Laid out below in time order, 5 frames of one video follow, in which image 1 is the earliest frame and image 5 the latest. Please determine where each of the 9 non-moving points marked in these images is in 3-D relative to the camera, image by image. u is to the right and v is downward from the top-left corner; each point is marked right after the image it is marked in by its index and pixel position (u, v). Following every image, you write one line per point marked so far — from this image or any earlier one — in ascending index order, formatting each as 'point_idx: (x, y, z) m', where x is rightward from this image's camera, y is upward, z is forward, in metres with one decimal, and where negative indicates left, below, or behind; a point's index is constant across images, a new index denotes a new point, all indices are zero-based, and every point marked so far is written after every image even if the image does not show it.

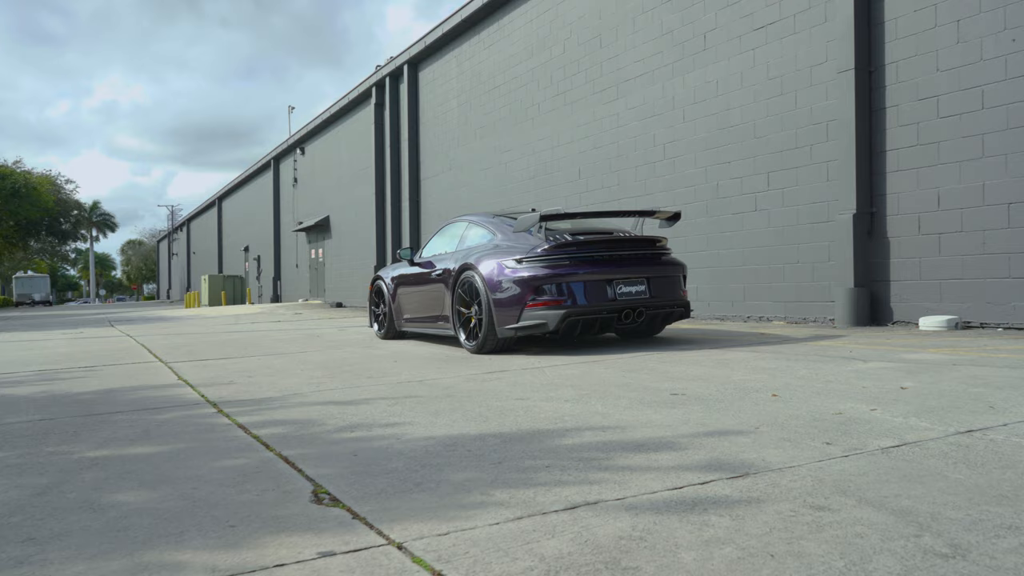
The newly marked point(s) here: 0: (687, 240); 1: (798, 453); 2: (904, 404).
0: (+2.1, +0.6, +9.9) m
1: (+0.9, -0.5, +2.5) m
2: (+1.5, -0.5, +3.3) m
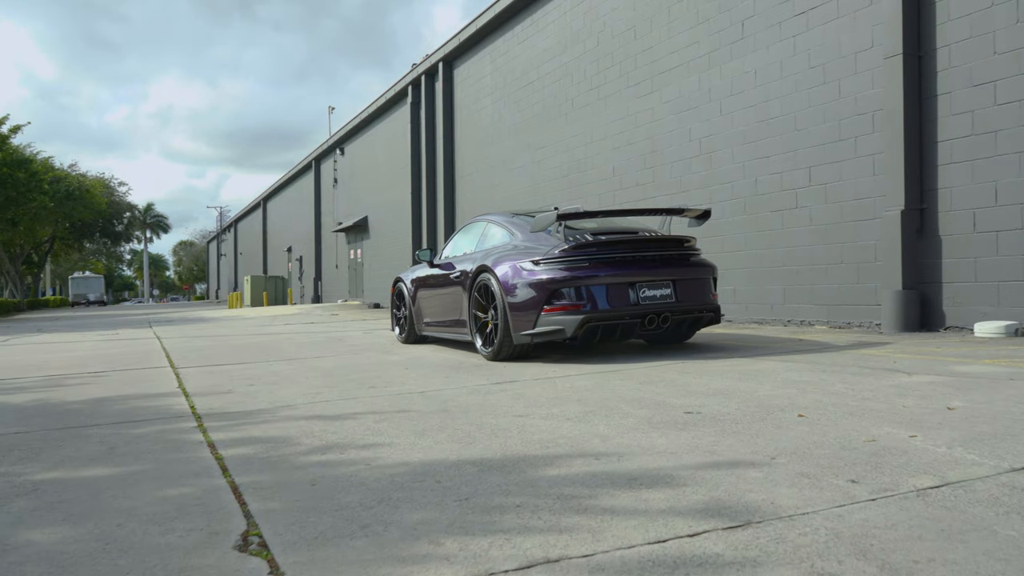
0: (+2.4, +0.5, +9.5) m
1: (+0.8, -0.5, +2.1) m
2: (+1.5, -0.5, +2.8) m
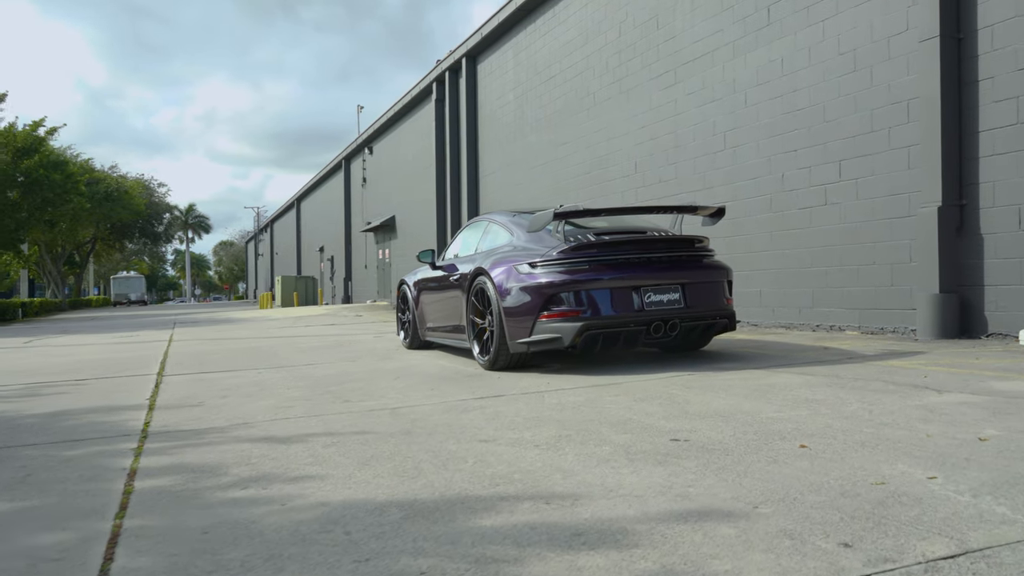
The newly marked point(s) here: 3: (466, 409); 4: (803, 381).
0: (+2.5, +0.5, +8.9) m
1: (+0.6, -0.6, +1.7) m
2: (+1.3, -0.5, +2.4) m
3: (-0.2, -0.6, +4.0) m
4: (+1.5, -0.5, +4.2) m
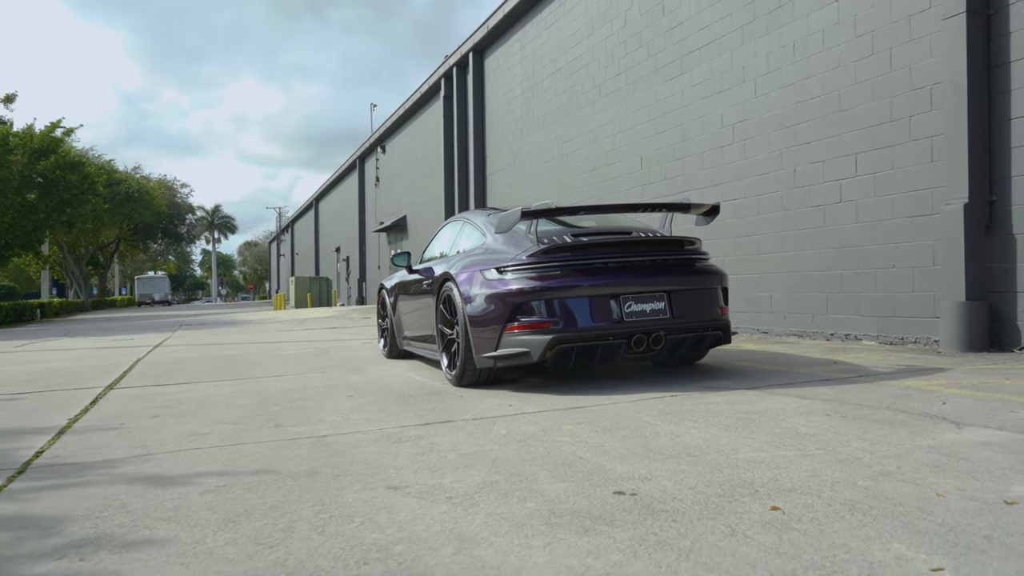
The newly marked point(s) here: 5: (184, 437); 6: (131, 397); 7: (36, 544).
0: (+2.4, +0.5, +8.3) m
1: (+0.3, -0.6, +1.1) m
2: (+1.0, -0.6, +1.7) m
3: (-0.5, -0.6, +3.4) m
4: (+1.2, -0.5, +3.6) m
5: (-1.5, -0.7, +3.8) m
6: (-2.5, -0.7, +5.4) m
7: (-1.3, -0.7, +2.2) m
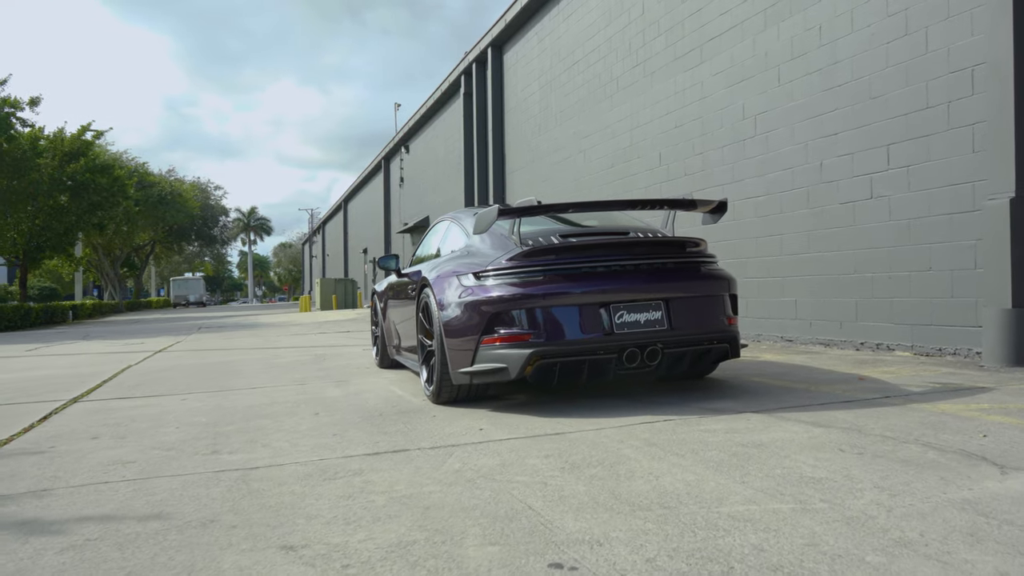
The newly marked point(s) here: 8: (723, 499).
0: (+2.5, +0.4, +7.7) m
1: (0.0, -0.6, +0.6) m
2: (+0.8, -0.6, +1.2) m
3: (-0.6, -0.7, +2.9) m
4: (+1.1, -0.5, +3.0) m
5: (-1.6, -0.7, +3.4) m
6: (-2.5, -0.7, +5.0) m
7: (-1.5, -0.7, +1.8) m
8: (+0.6, -0.6, +2.4) m
